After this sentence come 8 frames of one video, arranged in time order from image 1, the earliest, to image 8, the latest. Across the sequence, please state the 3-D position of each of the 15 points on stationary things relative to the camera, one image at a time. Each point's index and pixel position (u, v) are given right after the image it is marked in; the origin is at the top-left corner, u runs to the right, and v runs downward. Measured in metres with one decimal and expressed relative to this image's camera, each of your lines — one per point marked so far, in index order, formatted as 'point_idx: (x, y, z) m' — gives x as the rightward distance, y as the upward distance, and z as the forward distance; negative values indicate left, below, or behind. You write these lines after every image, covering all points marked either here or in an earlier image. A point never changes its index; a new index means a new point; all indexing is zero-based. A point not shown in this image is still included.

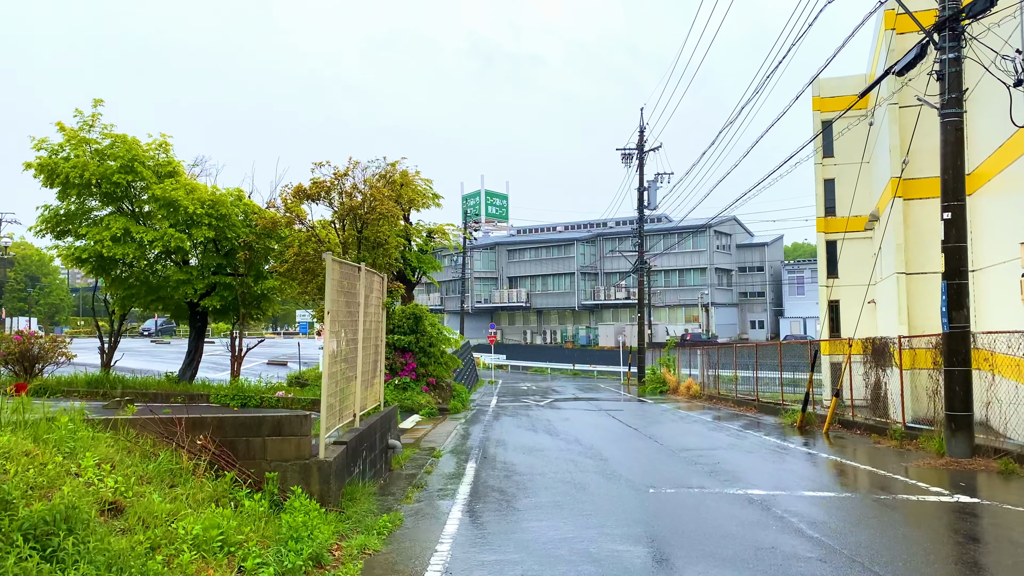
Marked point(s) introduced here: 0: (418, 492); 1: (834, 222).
0: (-1.3, -2.8, +8.4) m
1: (+10.2, +2.1, +19.5) m
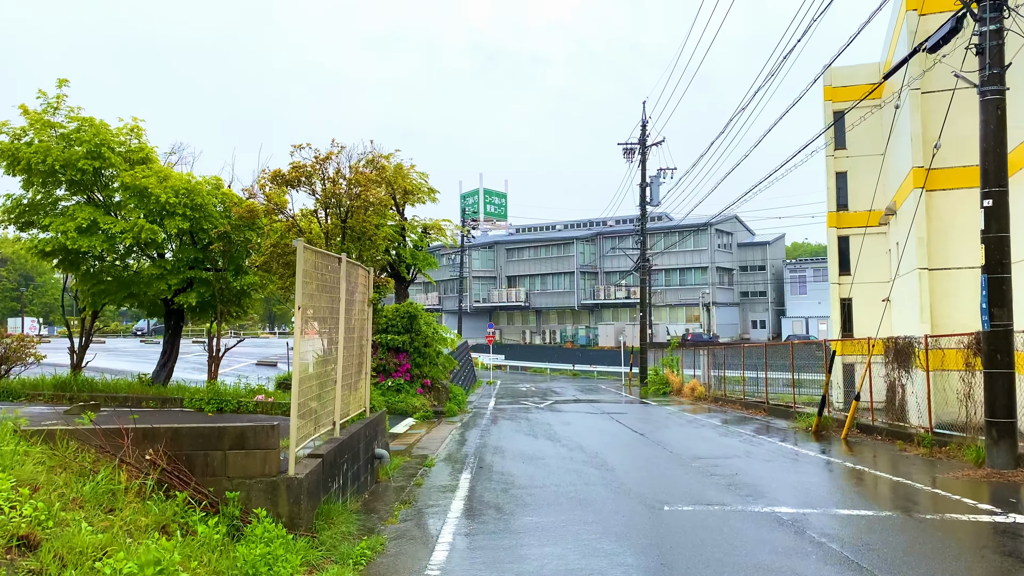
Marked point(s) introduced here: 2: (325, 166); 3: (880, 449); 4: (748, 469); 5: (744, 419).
0: (-1.3, -2.7, +7.5) m
1: (+10.1, +2.1, +18.7) m
2: (-2.7, +1.8, +8.9) m
3: (+7.1, -3.1, +11.8) m
4: (+3.5, -2.7, +9.2) m
5: (+6.3, -3.5, +16.7) m
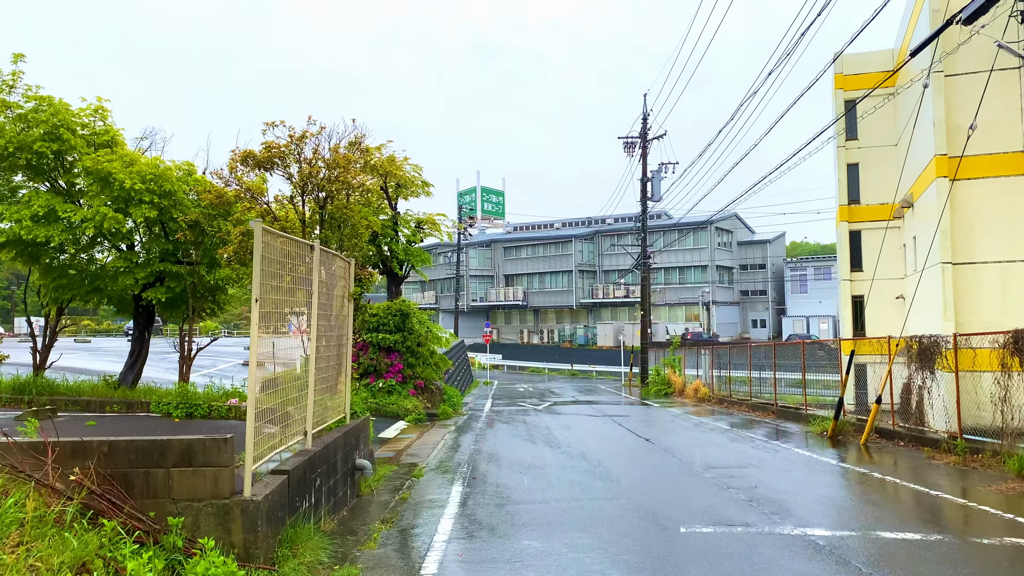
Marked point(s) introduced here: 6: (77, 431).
0: (-1.3, -2.6, +6.7) m
1: (+10.0, +2.2, +17.9) m
2: (-2.8, +1.9, +8.1) m
3: (+7.0, -3.0, +11.0) m
4: (+3.4, -2.6, +8.4) m
5: (+6.2, -3.4, +15.8) m
6: (-5.9, -1.9, +8.4) m
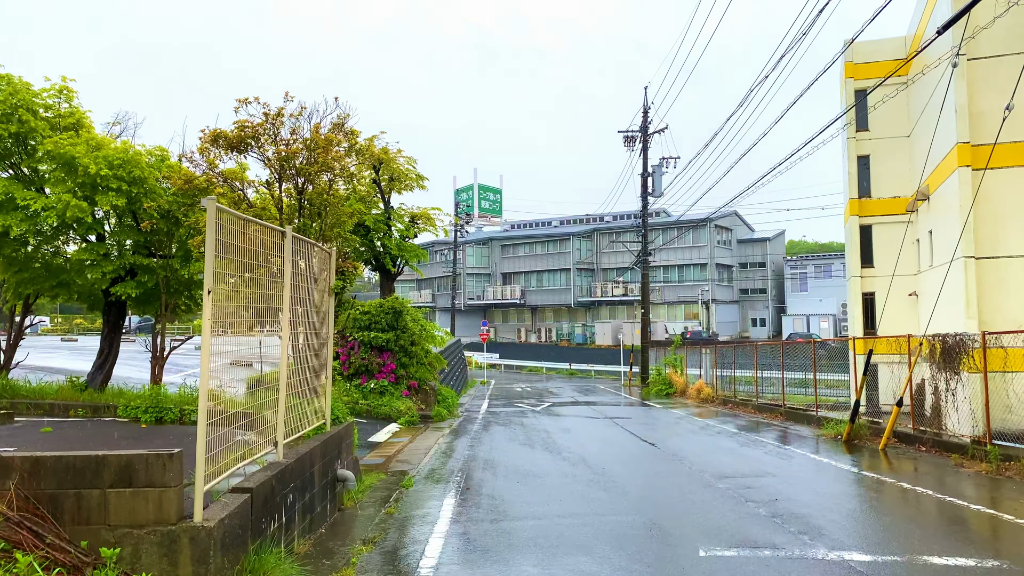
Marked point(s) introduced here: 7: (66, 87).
0: (-1.4, -2.5, +6.0) m
1: (+10.0, +2.3, +17.2) m
2: (-2.8, +1.9, +7.4) m
3: (+6.9, -2.9, +10.3) m
4: (+3.4, -2.5, +7.7) m
5: (+6.1, -3.4, +15.2) m
6: (-5.9, -1.9, +7.6) m
7: (-6.8, +3.1, +9.5) m
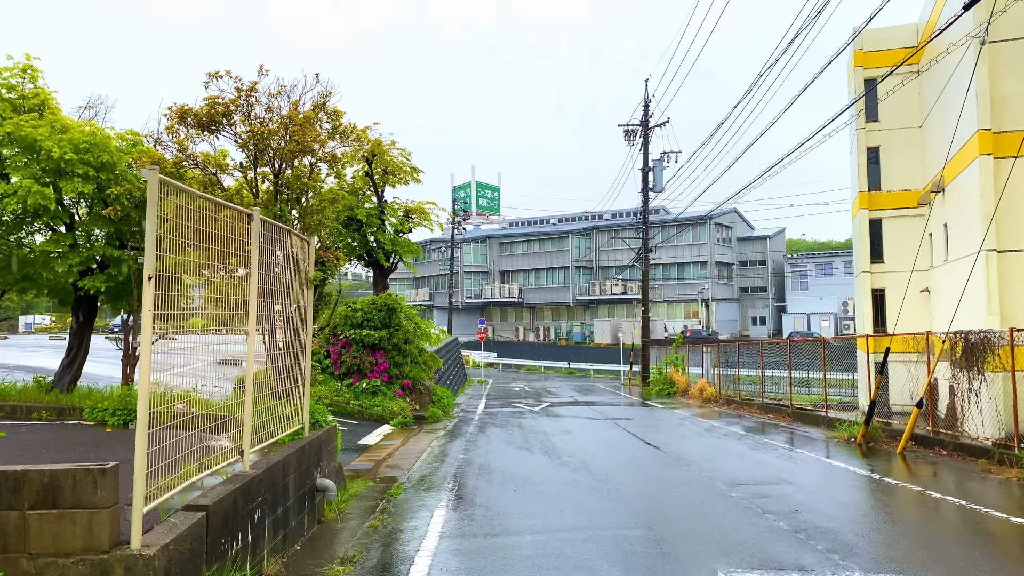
0: (-1.4, -2.4, +5.4) m
1: (+9.9, +2.4, +16.7) m
2: (-2.8, +2.0, +6.7) m
3: (+6.9, -2.8, +9.8) m
4: (+3.4, -2.4, +7.1) m
5: (+6.0, -3.3, +14.6) m
6: (-6.0, -1.8, +7.0) m
7: (-6.9, +3.2, +8.8) m
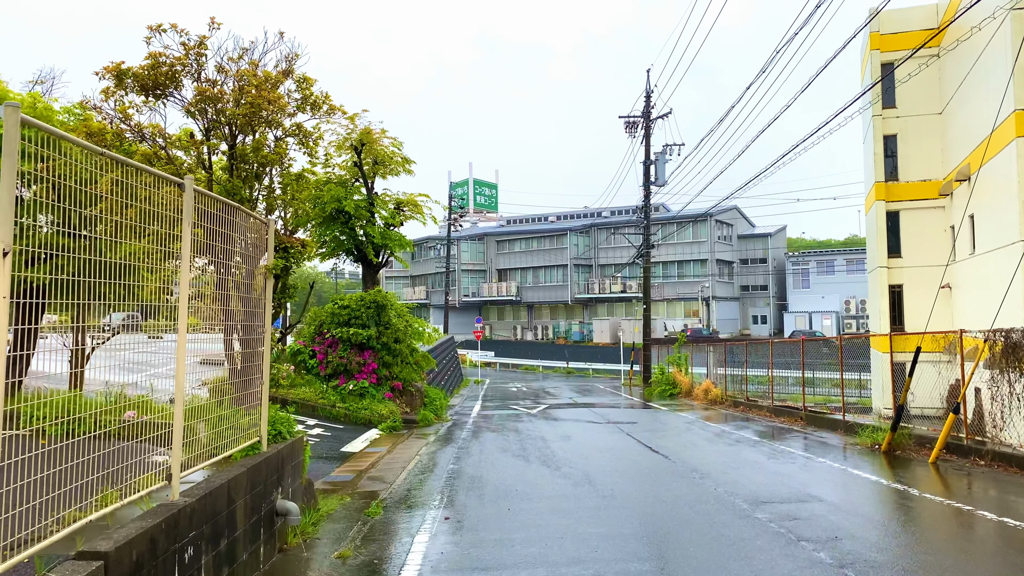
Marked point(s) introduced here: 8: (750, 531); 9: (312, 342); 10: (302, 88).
0: (-1.5, -2.3, +4.4) m
1: (+9.8, +2.5, +15.7) m
2: (-2.9, +2.1, +5.8) m
3: (+6.8, -2.7, +8.8) m
4: (+3.3, -2.3, +6.1) m
5: (+6.0, -3.1, +13.7) m
6: (-6.0, -1.7, +6.1) m
7: (-6.9, +3.3, +7.9) m
8: (+2.3, -2.3, +6.0) m
9: (-5.2, -1.4, +16.3) m
10: (-2.4, +2.3, +7.0) m
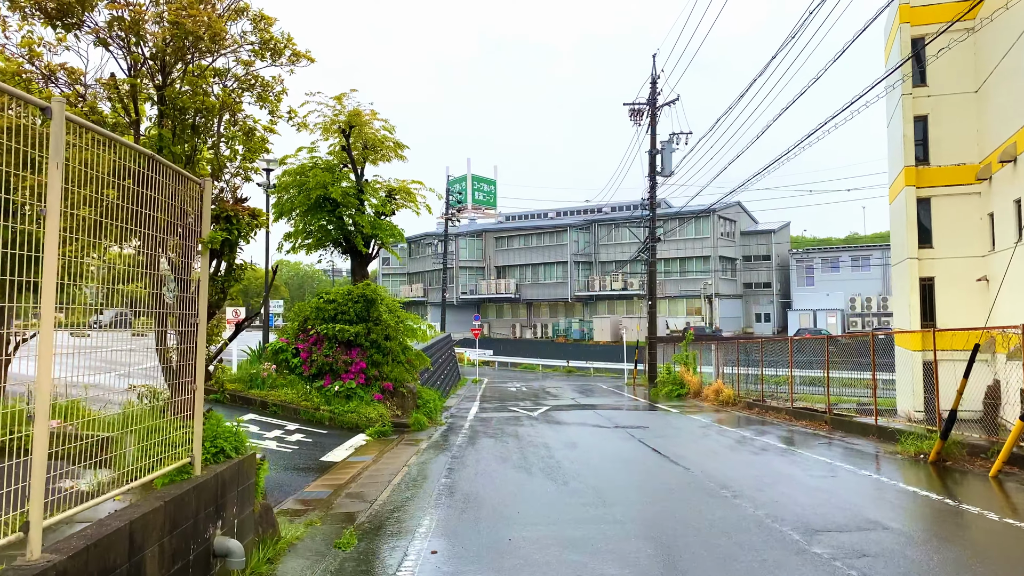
0: (-1.5, -2.2, +3.2) m
1: (+9.8, +2.7, +14.6) m
2: (-2.9, +2.3, +4.6) m
3: (+6.8, -2.6, +7.7) m
4: (+3.3, -2.2, +4.9) m
5: (+5.9, -3.0, +12.5) m
6: (-6.0, -1.5, +4.8) m
7: (-6.9, +3.4, +6.7) m
8: (+2.3, -2.2, +4.8) m
9: (-5.2, -1.2, +15.0) m
10: (-2.4, +2.4, +5.8) m
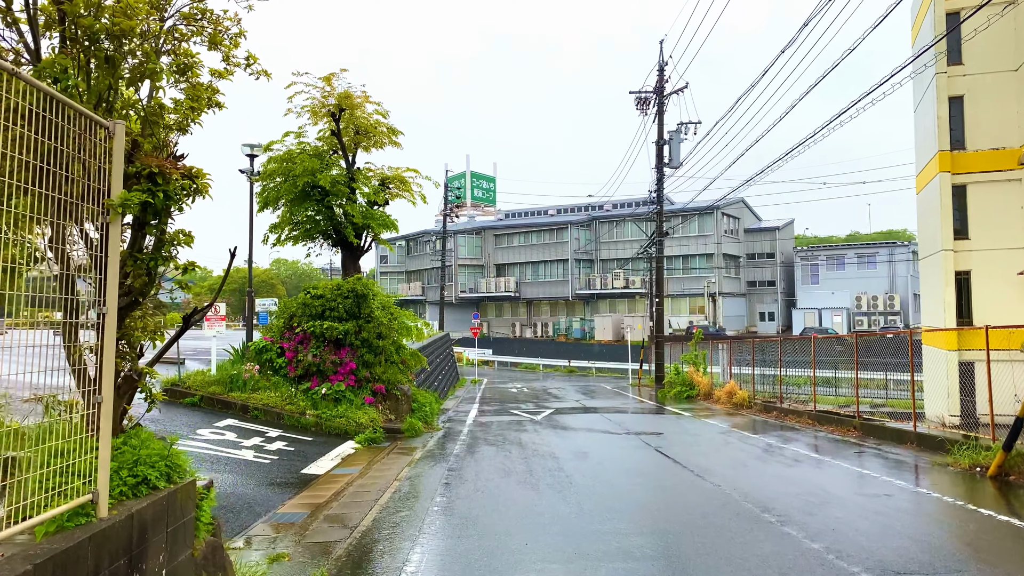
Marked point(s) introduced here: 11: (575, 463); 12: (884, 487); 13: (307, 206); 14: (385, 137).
0: (-1.4, -2.1, +2.1) m
1: (+9.8, +2.8, +13.5) m
2: (-2.8, +2.4, +3.5) m
3: (+6.9, -2.5, +6.6) m
4: (+3.4, -2.1, +3.9) m
5: (+6.0, -2.9, +11.4) m
6: (-6.0, -1.4, +3.7) m
7: (-6.9, +3.5, +5.5) m
8: (+2.4, -2.1, +3.7) m
9: (-5.2, -1.1, +13.9) m
10: (-2.3, +2.5, +4.6) m
11: (+0.9, -2.6, +9.3) m
12: (+4.9, -2.6, +8.3) m
13: (-5.0, +2.0, +15.1) m
14: (-3.4, +4.1, +16.5) m
